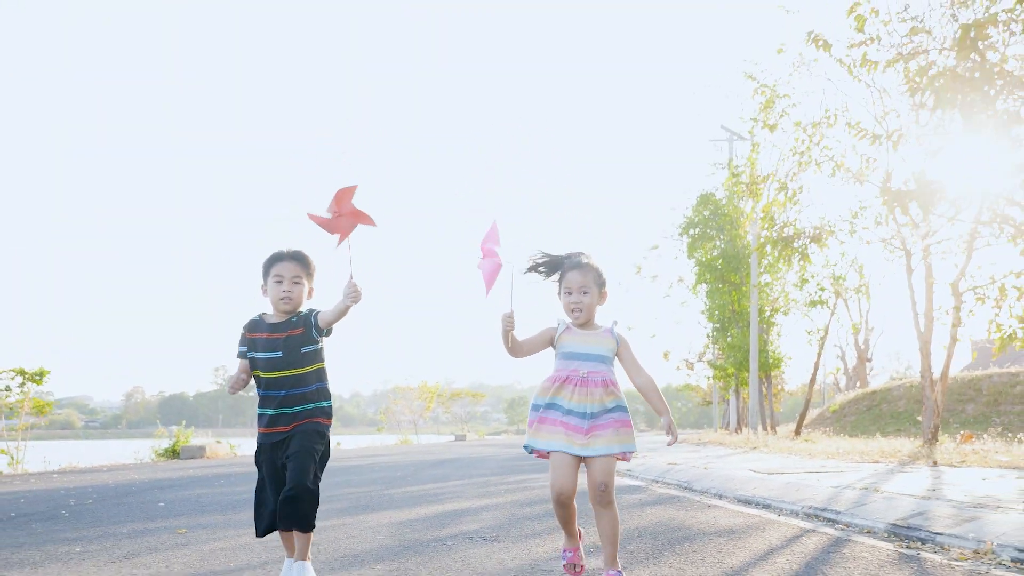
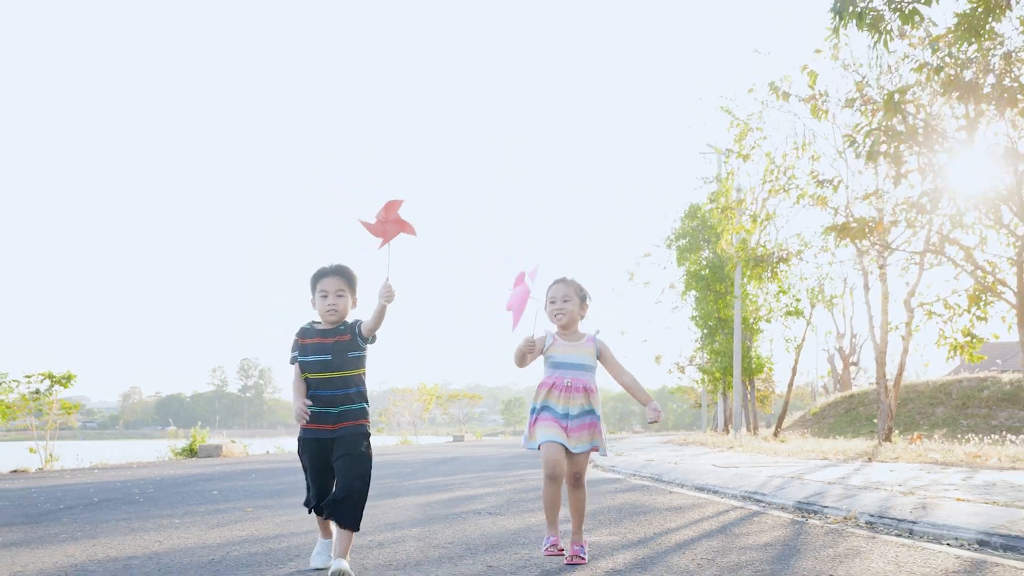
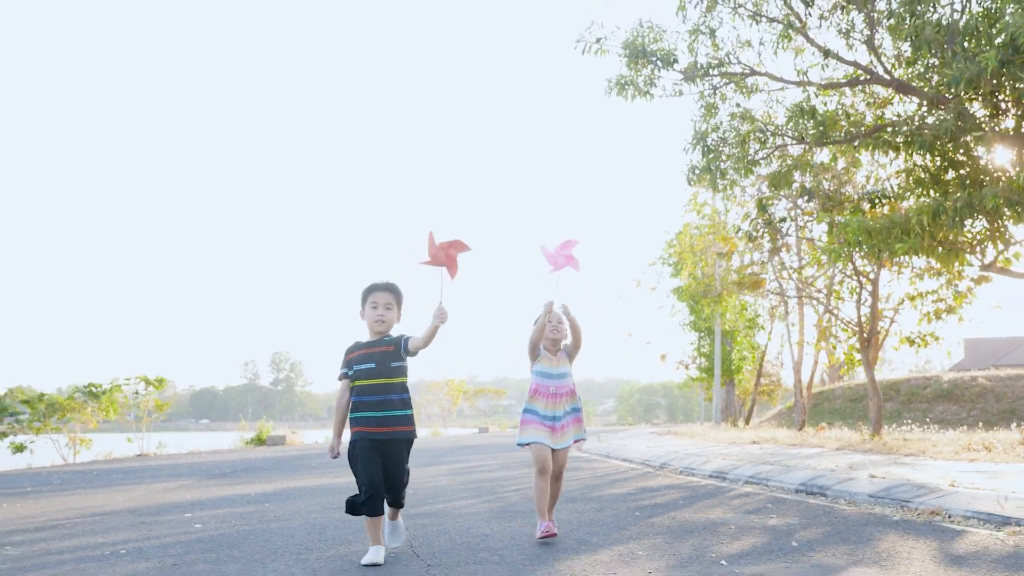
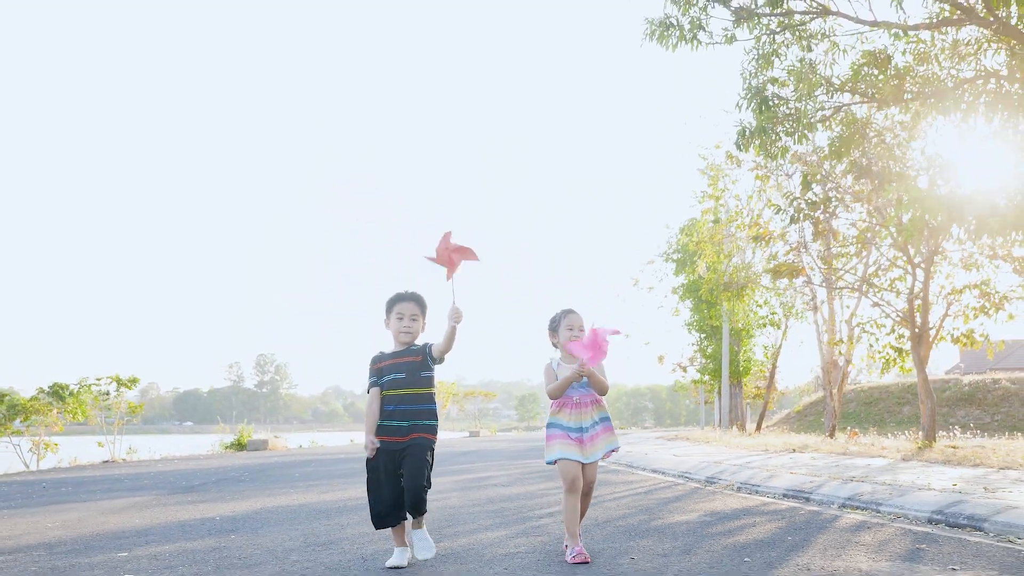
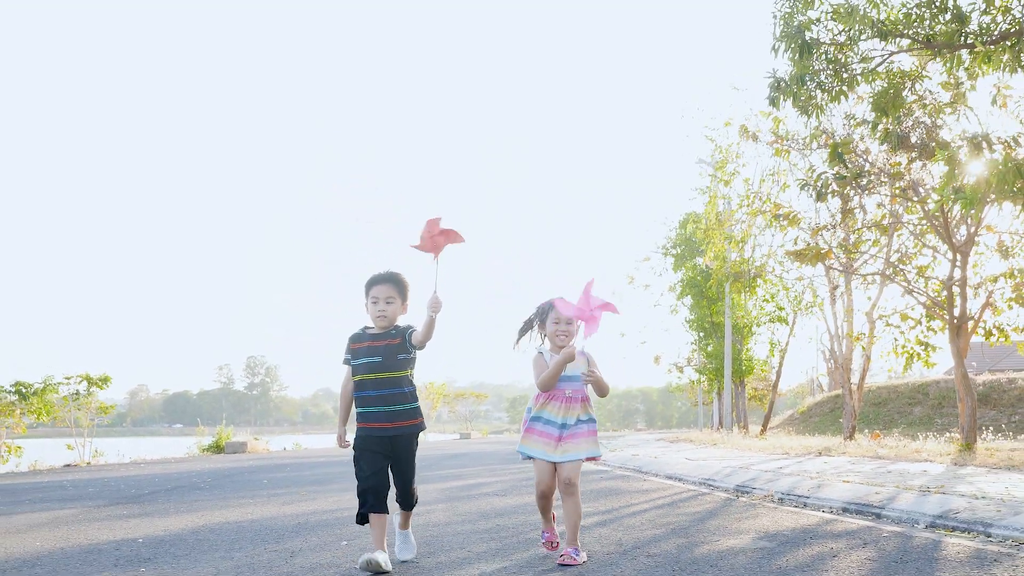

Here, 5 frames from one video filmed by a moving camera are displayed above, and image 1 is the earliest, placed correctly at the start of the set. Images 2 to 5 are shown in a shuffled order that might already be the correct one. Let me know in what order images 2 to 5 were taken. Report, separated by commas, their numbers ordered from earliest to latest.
2, 5, 4, 3
